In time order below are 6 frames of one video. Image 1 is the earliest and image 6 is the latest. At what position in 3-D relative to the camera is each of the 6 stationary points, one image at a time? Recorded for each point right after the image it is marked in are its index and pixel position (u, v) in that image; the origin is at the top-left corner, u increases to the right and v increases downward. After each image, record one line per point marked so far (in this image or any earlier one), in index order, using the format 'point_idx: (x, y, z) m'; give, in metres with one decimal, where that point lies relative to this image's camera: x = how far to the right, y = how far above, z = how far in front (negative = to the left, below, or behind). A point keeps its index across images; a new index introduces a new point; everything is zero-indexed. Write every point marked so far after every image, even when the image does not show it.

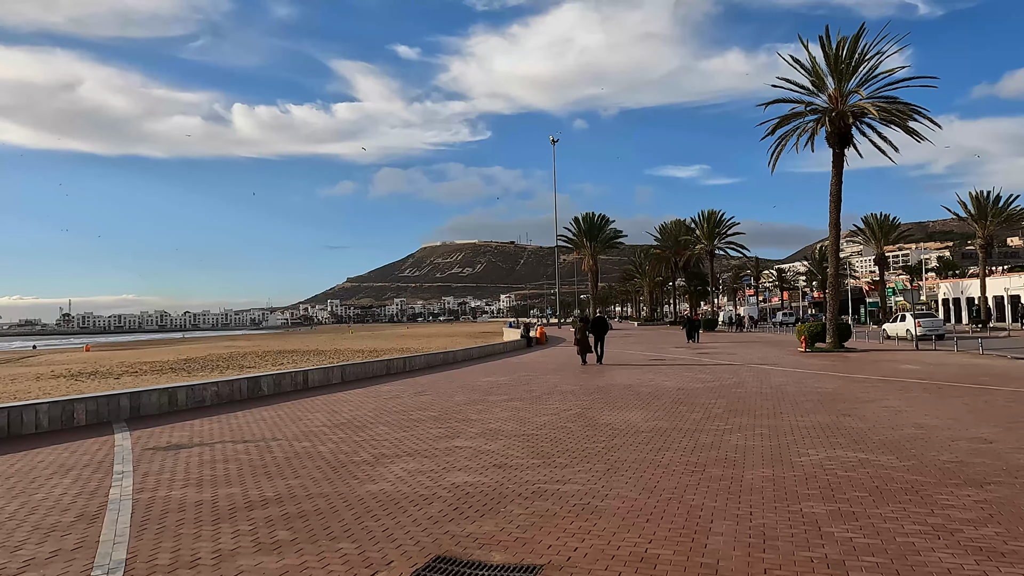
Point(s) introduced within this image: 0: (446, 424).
0: (-1.0, -2.1, +10.4) m
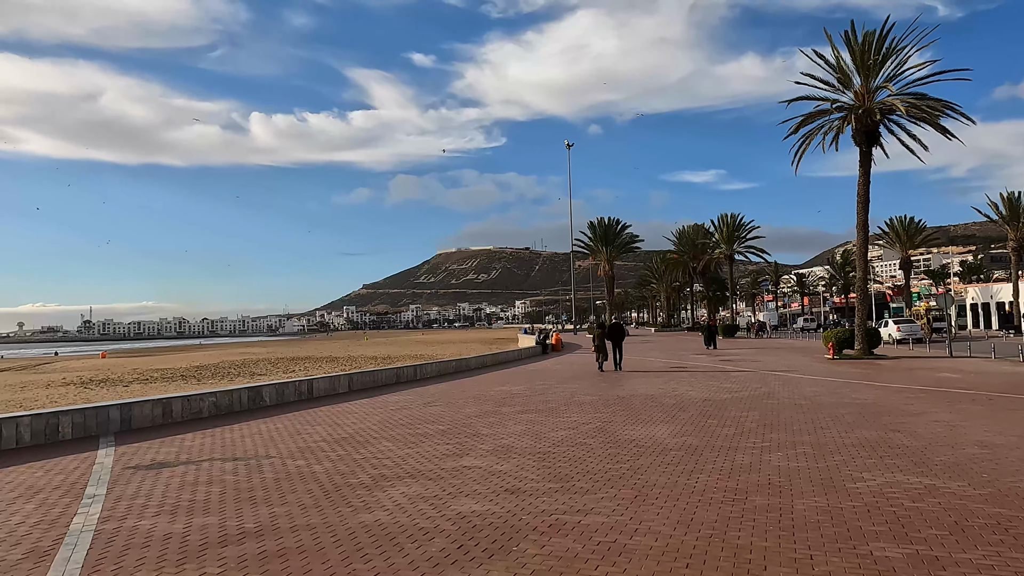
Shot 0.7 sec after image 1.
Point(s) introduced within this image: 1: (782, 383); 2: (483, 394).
0: (-0.8, -2.2, +9.6) m
1: (+6.5, -2.3, +16.0) m
2: (-0.7, -2.4, +15.0) m
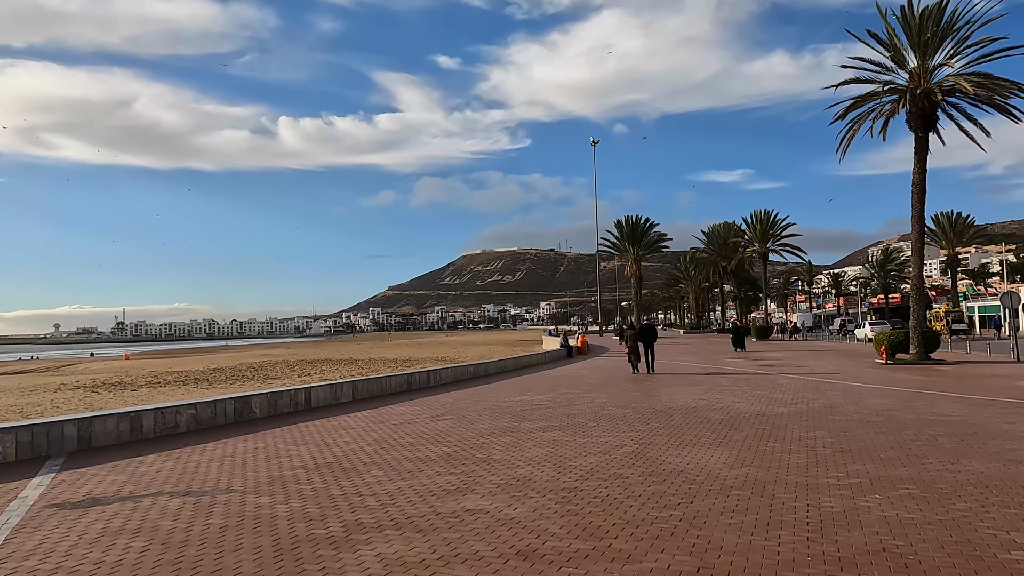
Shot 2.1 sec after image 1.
0: (-0.6, -2.1, +7.9) m
1: (+7.0, -2.3, +14.0) m
2: (-0.2, -2.4, +13.3) m
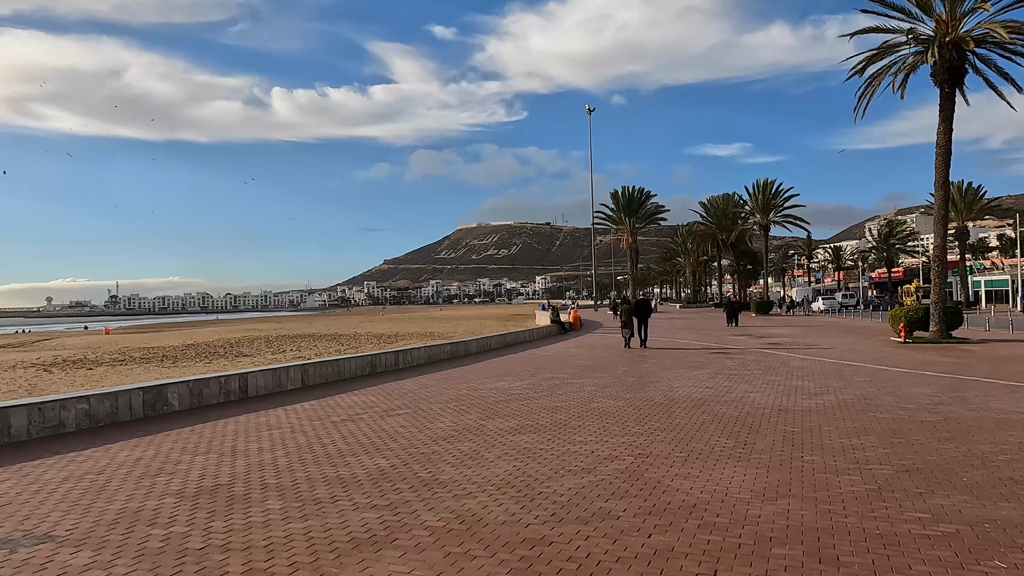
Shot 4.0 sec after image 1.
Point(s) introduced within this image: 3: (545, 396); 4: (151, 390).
0: (-1.1, -1.8, +5.8) m
1: (+6.5, -1.7, +12.0) m
2: (-0.7, -1.8, +11.2) m
3: (+0.5, -1.8, +11.1) m
4: (-5.4, -1.5, +9.9) m
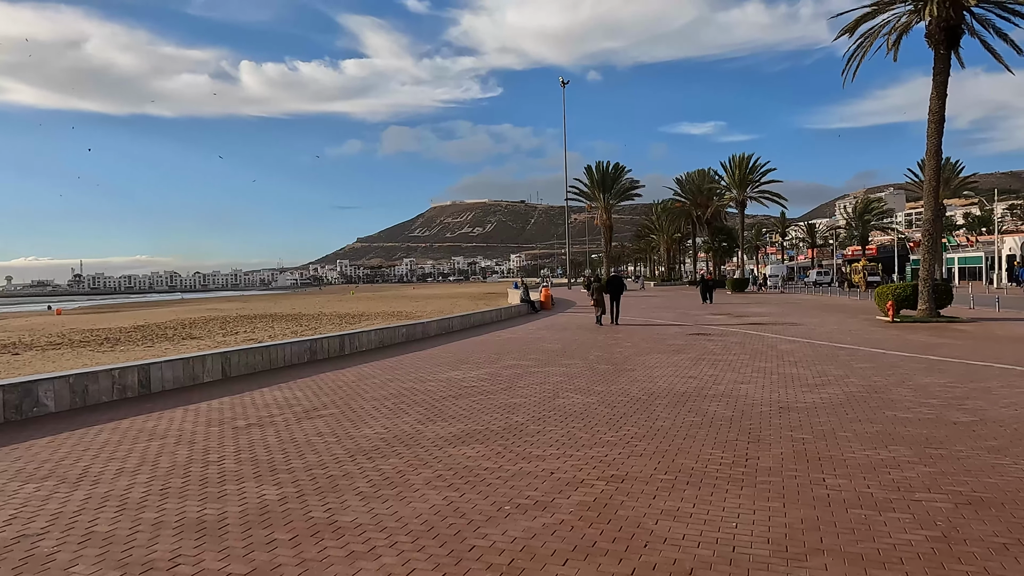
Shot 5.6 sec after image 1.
0: (-1.5, -1.6, +4.1) m
1: (+5.8, -1.3, +10.5) m
2: (-1.4, -1.5, +9.5) m
3: (-0.1, -1.4, +9.5) m
4: (-6.0, -1.2, +8.1) m
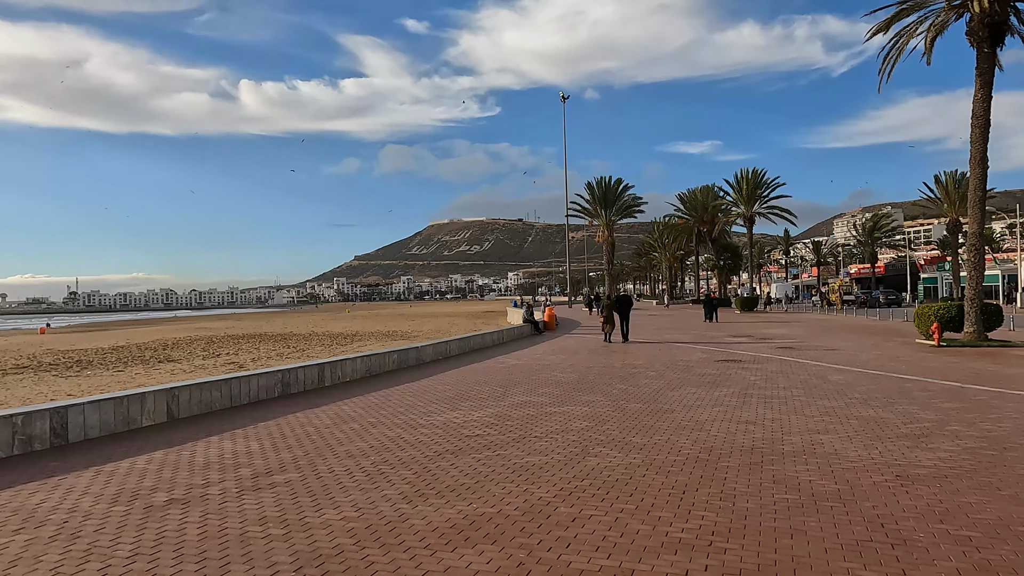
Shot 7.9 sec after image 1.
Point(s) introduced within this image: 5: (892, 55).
0: (-1.4, -1.7, +2.0) m
1: (+5.9, -1.6, +8.5) m
2: (-1.2, -1.7, +7.5) m
3: (0.0, -1.7, +7.4) m
4: (-5.9, -1.4, +6.0) m
5: (+11.2, +6.9, +19.5) m
